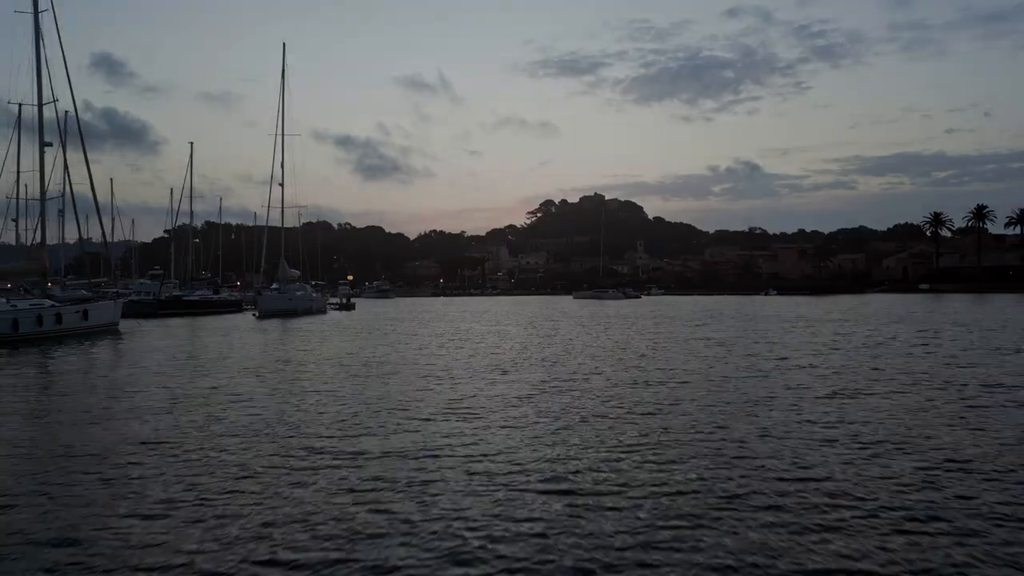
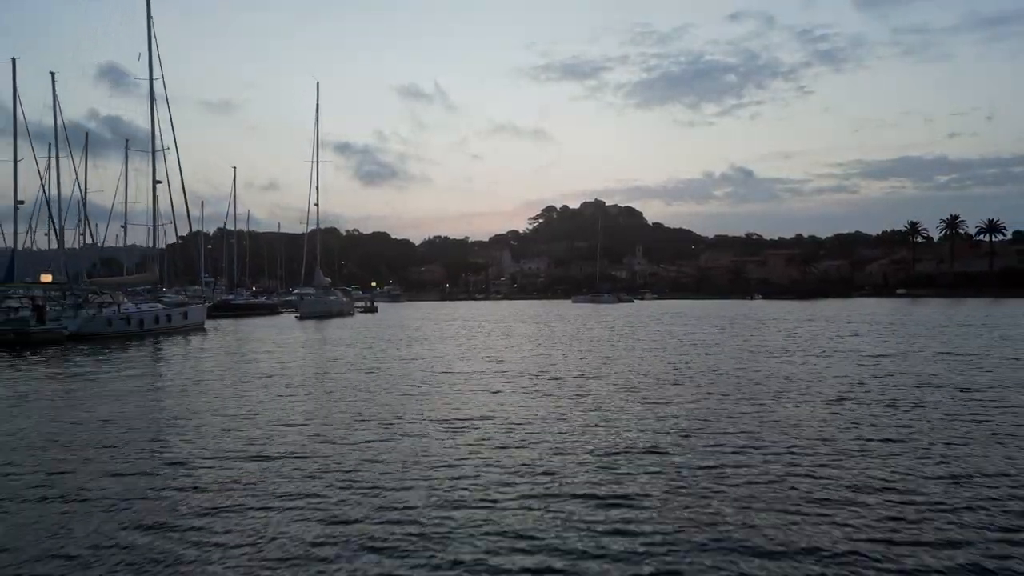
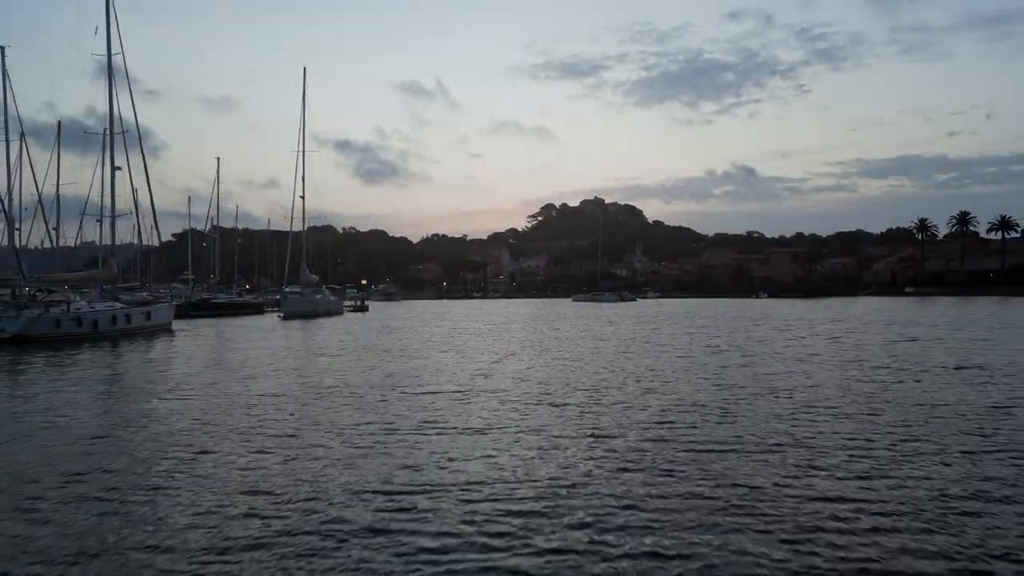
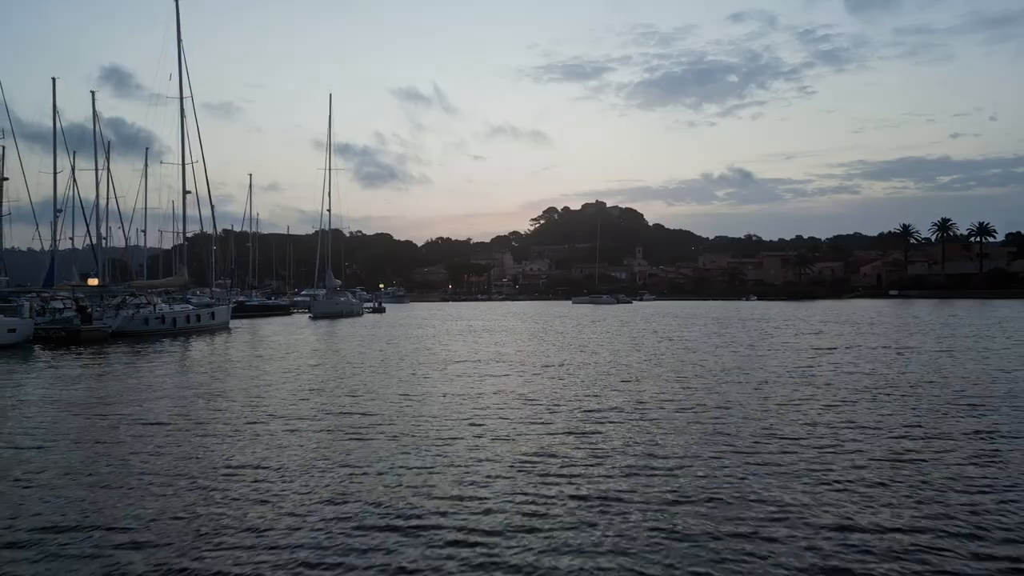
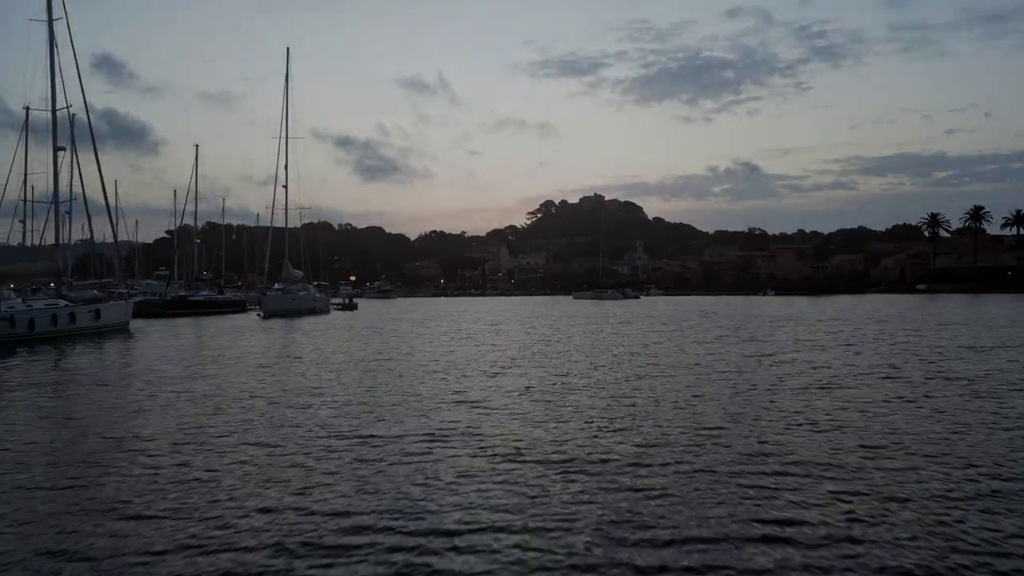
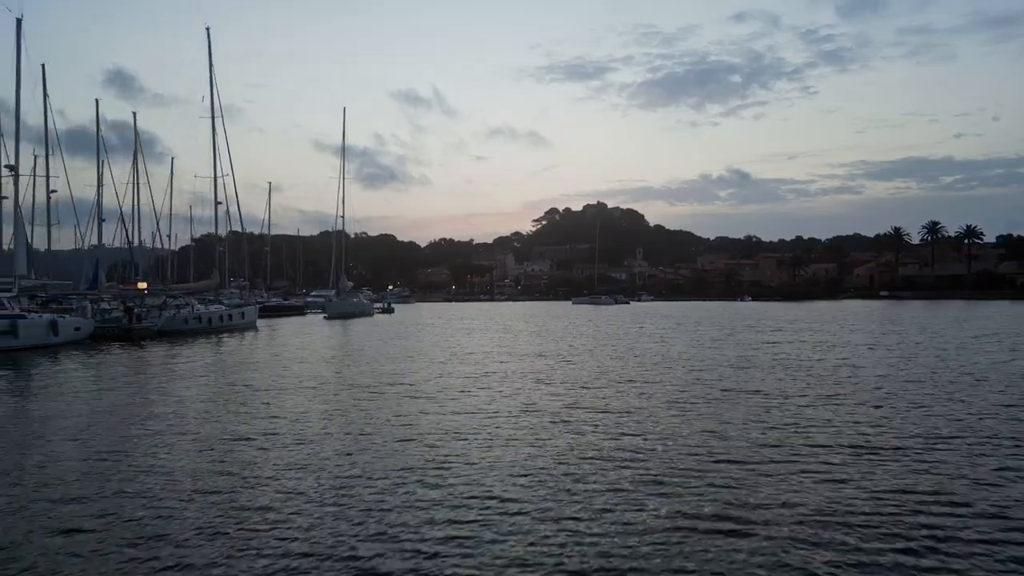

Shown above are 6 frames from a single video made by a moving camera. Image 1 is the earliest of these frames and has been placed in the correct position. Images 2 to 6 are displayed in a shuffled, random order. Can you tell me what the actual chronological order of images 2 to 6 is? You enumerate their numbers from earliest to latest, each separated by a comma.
5, 3, 2, 4, 6
